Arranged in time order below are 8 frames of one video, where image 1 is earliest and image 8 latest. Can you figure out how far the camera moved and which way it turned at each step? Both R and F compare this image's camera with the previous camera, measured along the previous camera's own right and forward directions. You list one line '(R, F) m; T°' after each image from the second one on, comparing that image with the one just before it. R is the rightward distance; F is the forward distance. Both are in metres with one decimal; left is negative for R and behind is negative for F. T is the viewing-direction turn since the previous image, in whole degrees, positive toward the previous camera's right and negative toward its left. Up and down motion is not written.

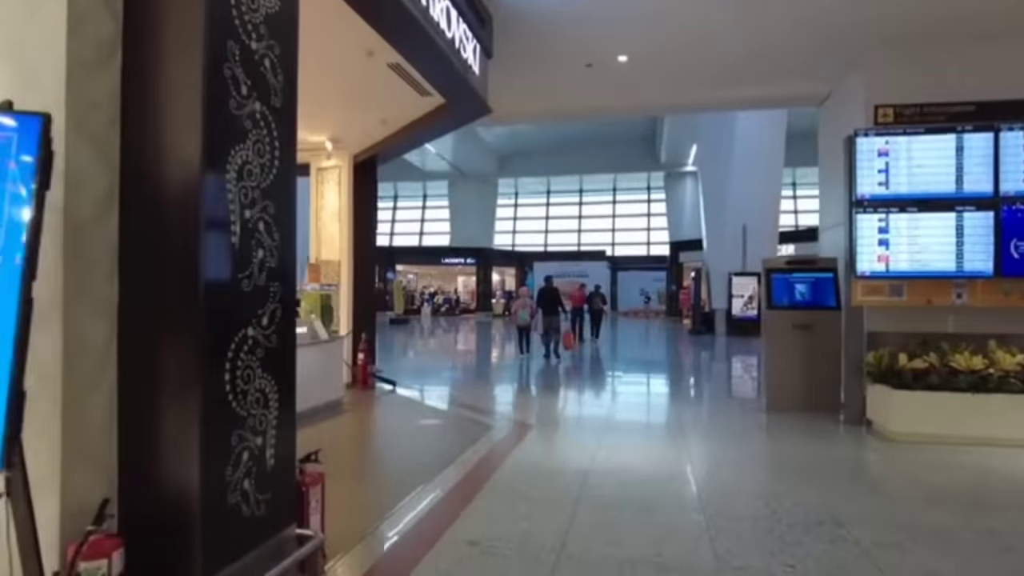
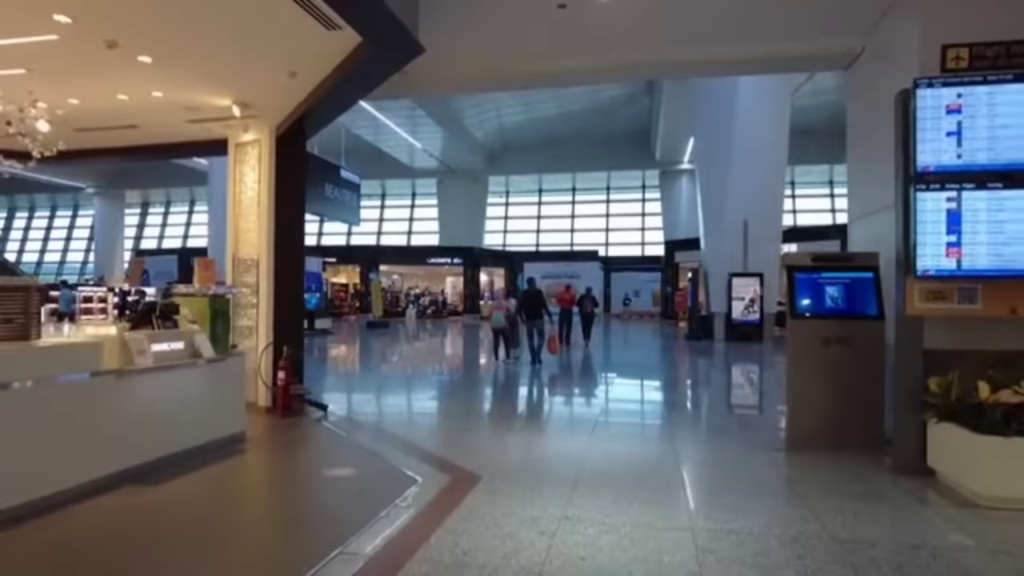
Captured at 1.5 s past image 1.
(+0.2, +0.9) m; 0°
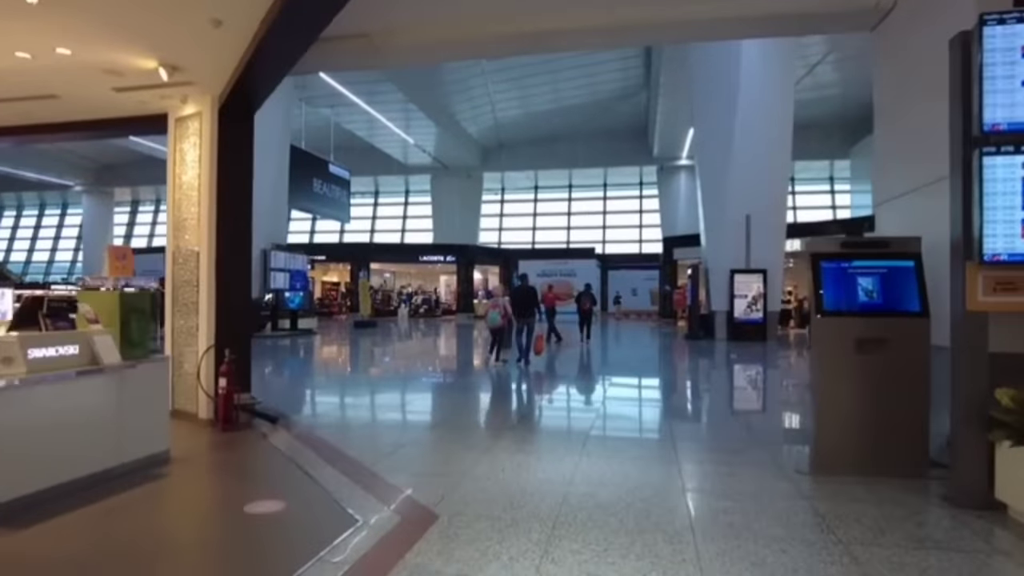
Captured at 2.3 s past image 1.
(+0.1, +0.5) m; 0°
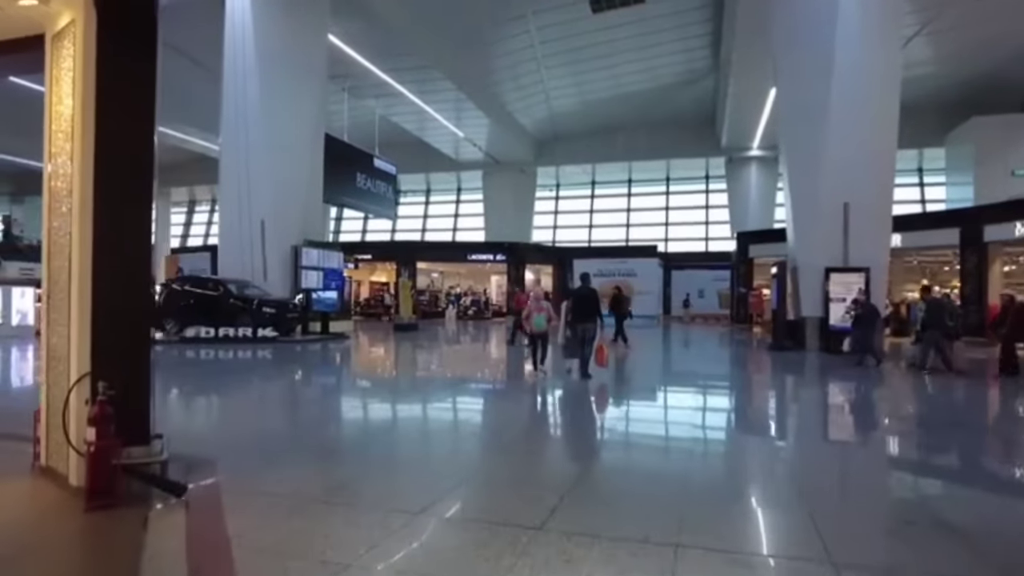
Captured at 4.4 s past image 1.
(+0.1, +1.4) m; -5°
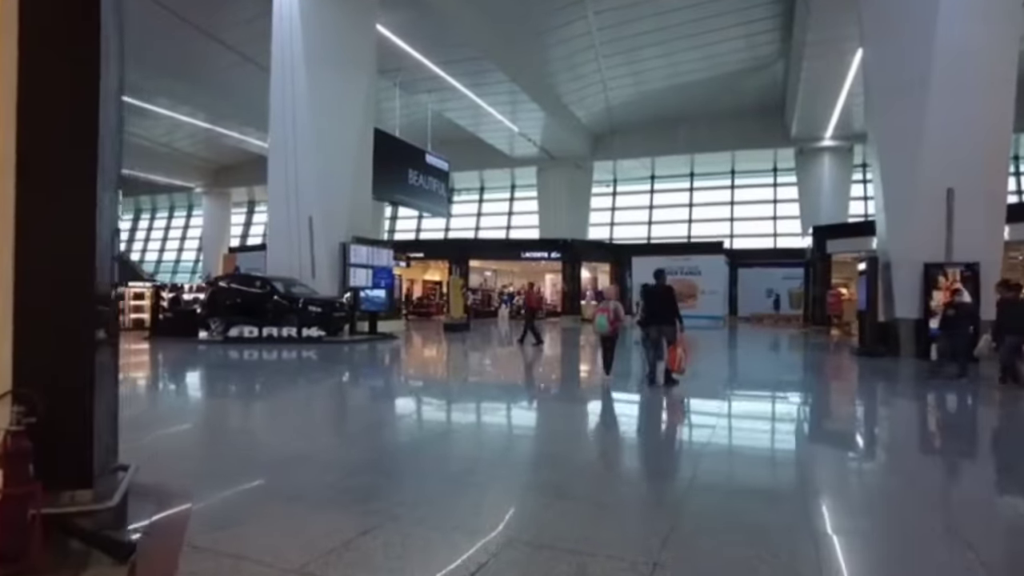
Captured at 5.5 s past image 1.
(0.0, +0.7) m; -5°
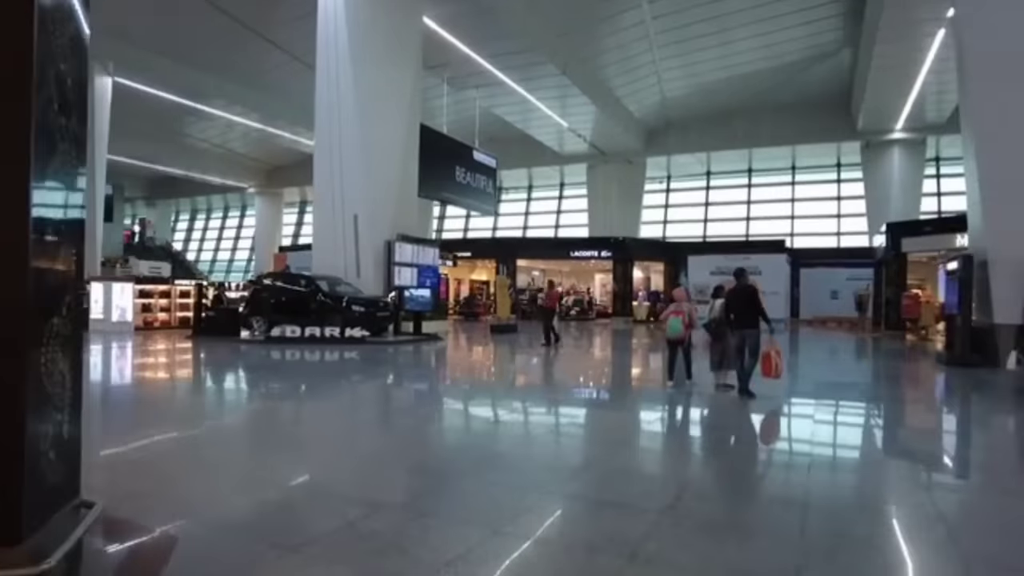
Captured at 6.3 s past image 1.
(0.0, +0.5) m; -4°
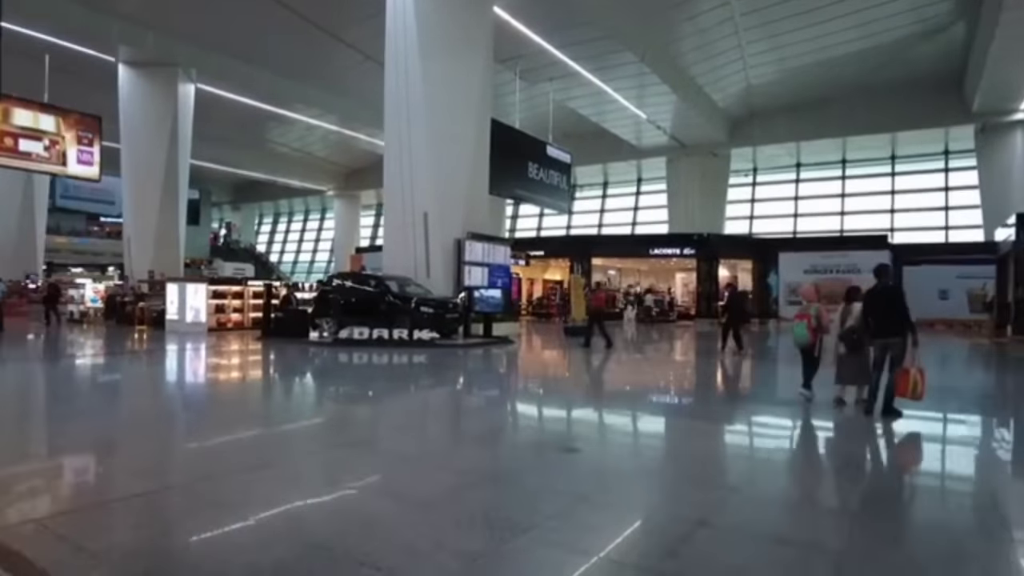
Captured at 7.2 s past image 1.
(0.0, +0.6) m; -7°
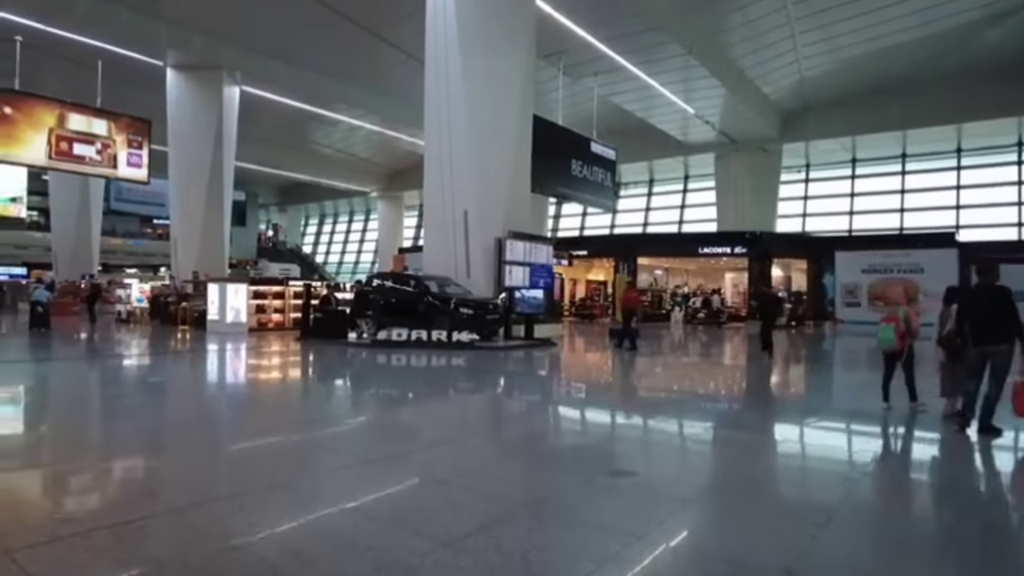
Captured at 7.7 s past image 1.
(0.0, +0.4) m; -4°
